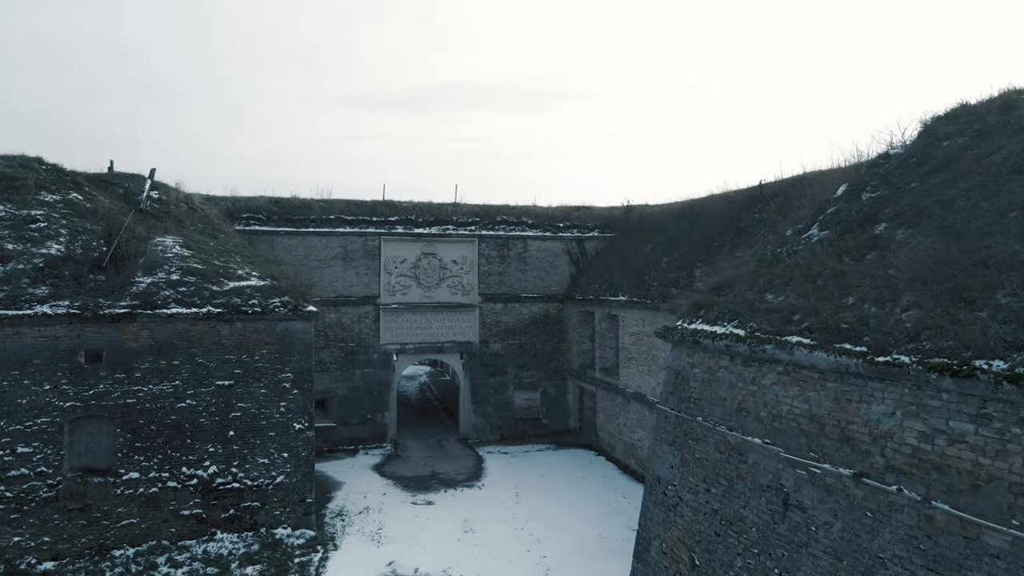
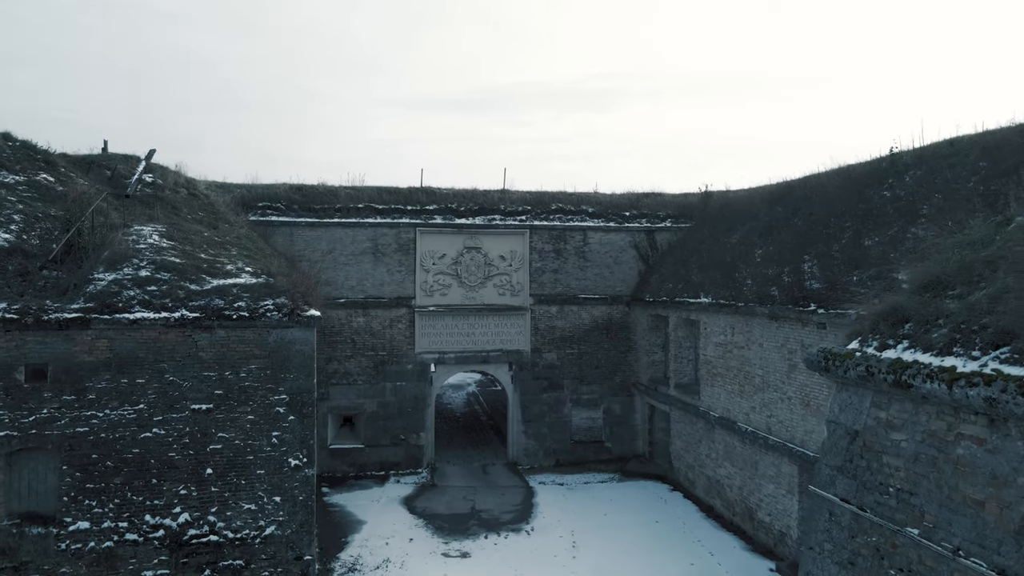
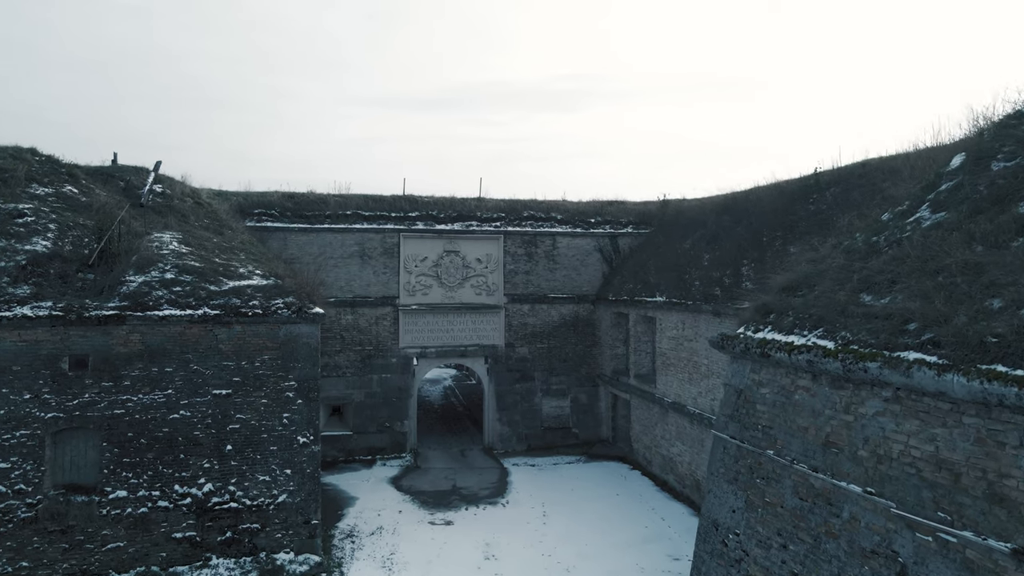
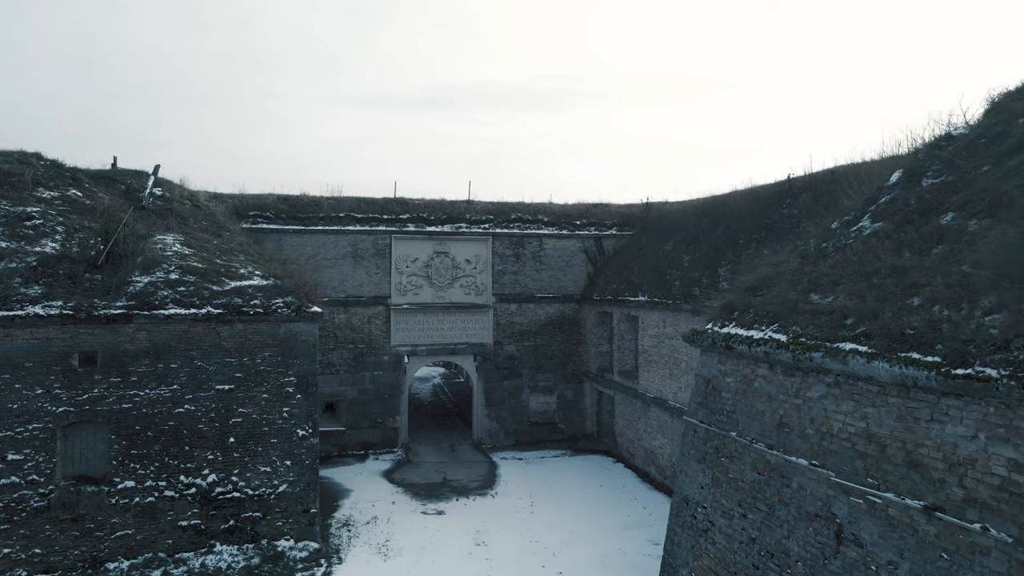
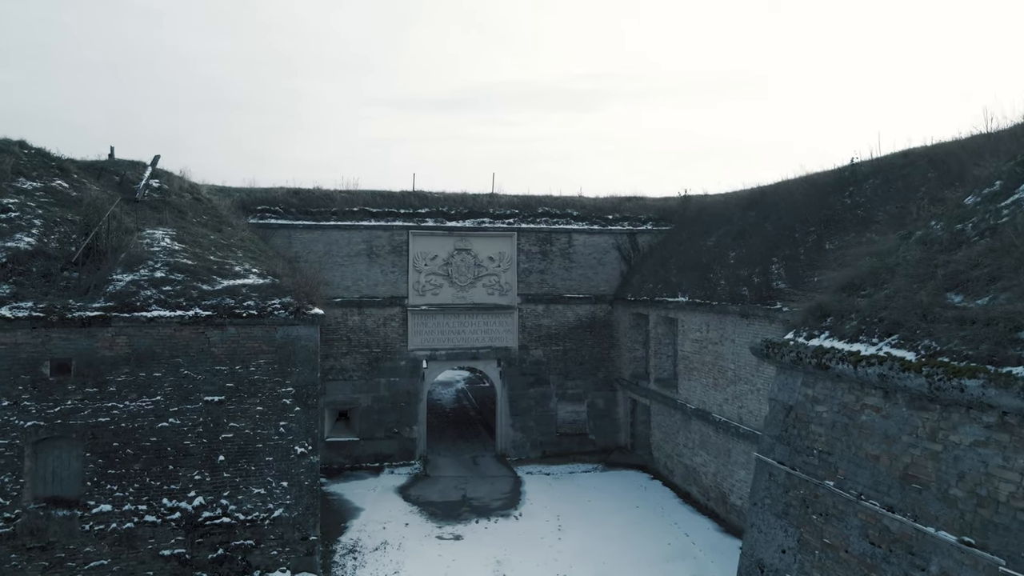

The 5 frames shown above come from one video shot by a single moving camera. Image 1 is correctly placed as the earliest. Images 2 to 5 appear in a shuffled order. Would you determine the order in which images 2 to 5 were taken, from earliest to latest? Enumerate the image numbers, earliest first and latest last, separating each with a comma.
4, 3, 5, 2
